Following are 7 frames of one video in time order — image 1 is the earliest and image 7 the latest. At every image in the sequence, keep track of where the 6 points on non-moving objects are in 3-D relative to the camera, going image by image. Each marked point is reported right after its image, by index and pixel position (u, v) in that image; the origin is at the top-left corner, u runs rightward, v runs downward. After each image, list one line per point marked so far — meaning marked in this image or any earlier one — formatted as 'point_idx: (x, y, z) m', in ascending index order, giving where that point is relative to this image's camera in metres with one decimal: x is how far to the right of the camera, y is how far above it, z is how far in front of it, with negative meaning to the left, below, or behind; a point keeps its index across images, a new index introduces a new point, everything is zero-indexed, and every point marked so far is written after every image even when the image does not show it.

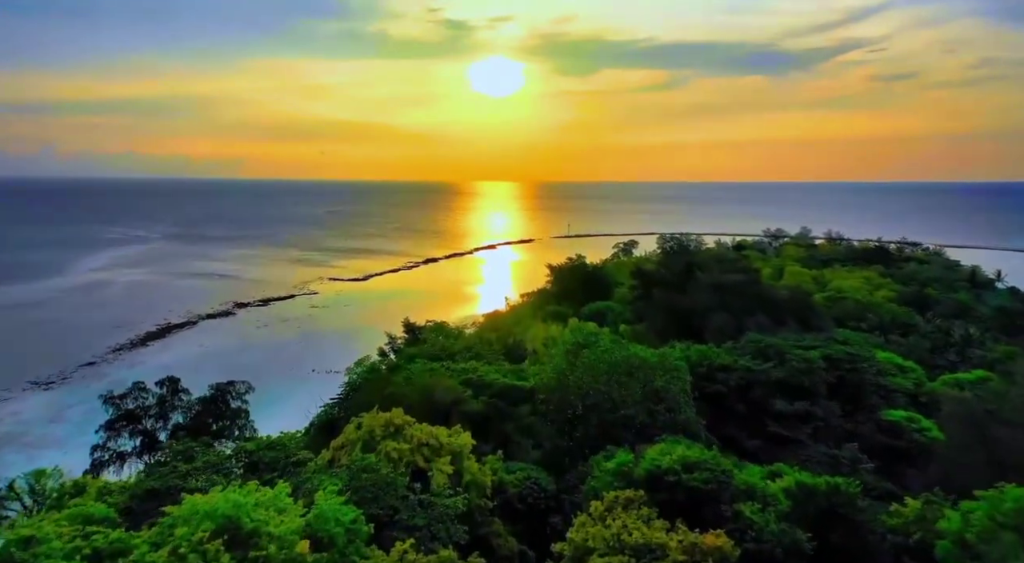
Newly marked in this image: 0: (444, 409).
0: (-1.5, -2.8, +14.1) m
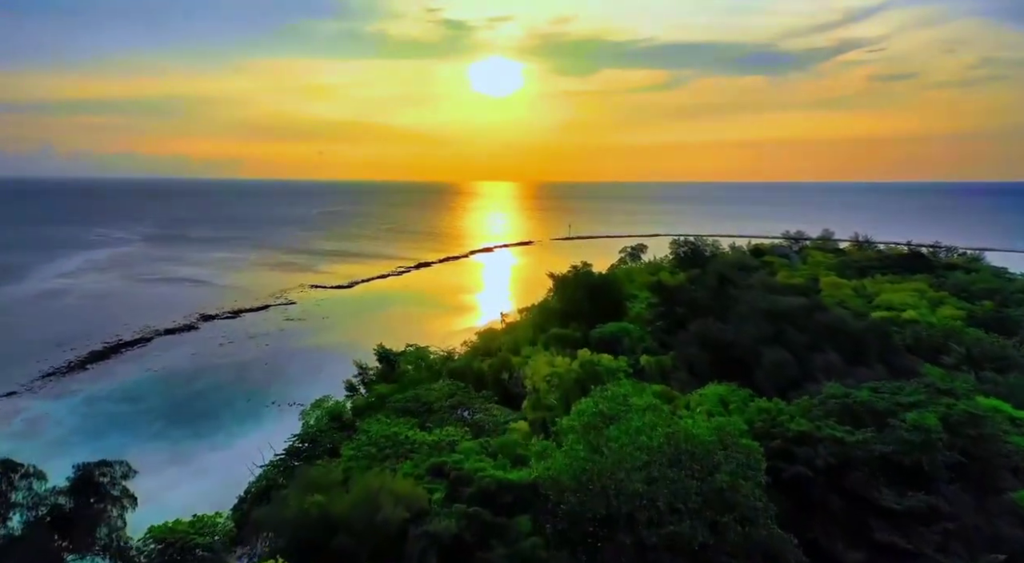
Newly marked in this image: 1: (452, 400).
0: (-1.6, -3.4, +9.4) m
1: (-1.4, -2.7, +15.6) m
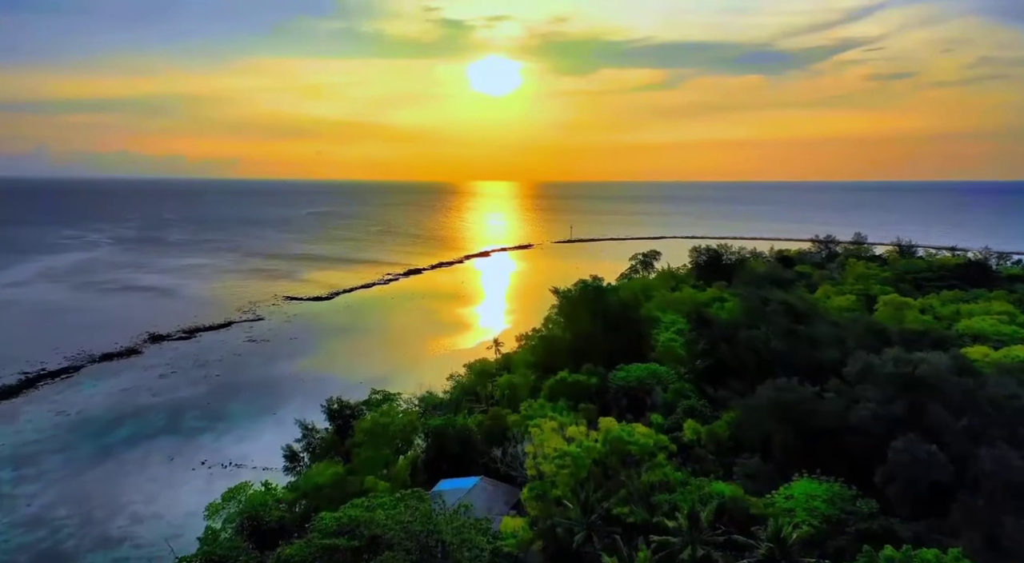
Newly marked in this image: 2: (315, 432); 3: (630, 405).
0: (-1.7, -4.2, +3.8) m
1: (-1.5, -3.5, +10.0) m
2: (-4.9, -3.7, +16.7) m
3: (+3.1, -3.3, +17.7) m
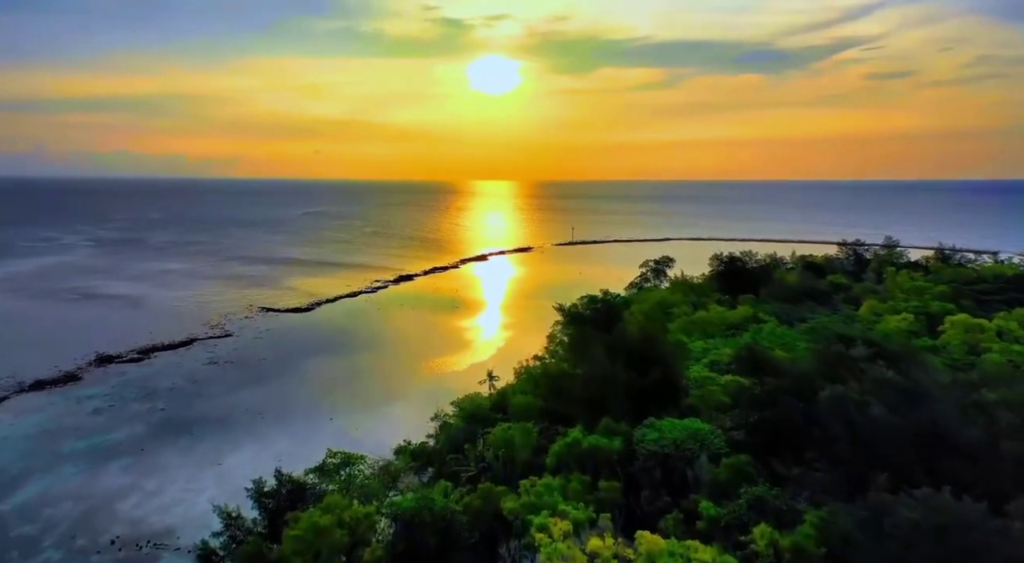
0: (-1.7, -4.8, -0.6) m
1: (-1.6, -4.1, +5.6) m
2: (-4.9, -4.4, +12.2) m
3: (+3.0, -3.9, +13.3) m
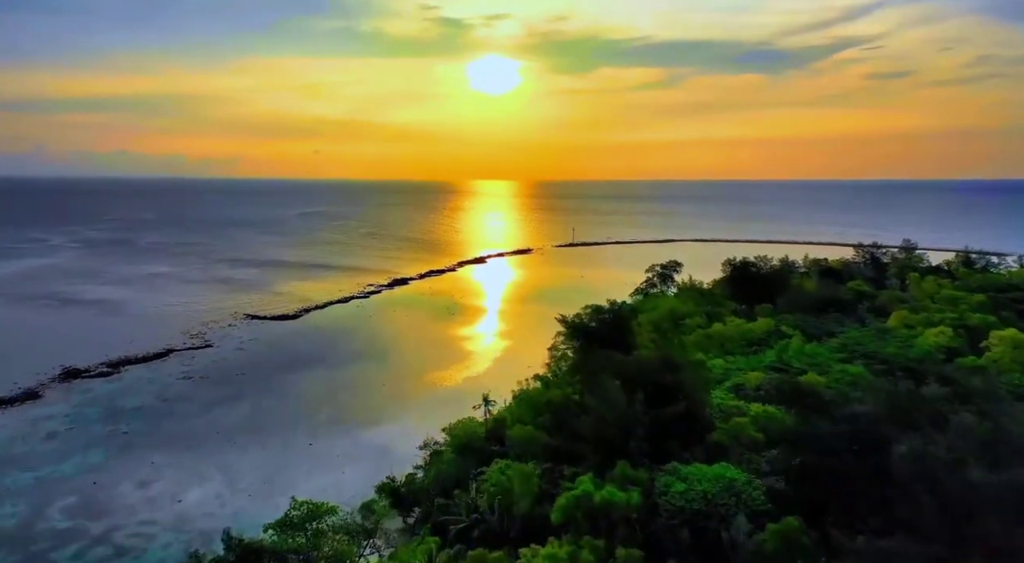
0: (-1.8, -5.2, -2.9) m
1: (-1.6, -4.5, +3.3) m
2: (-5.0, -4.7, +9.9) m
3: (+2.9, -4.3, +11.0) m
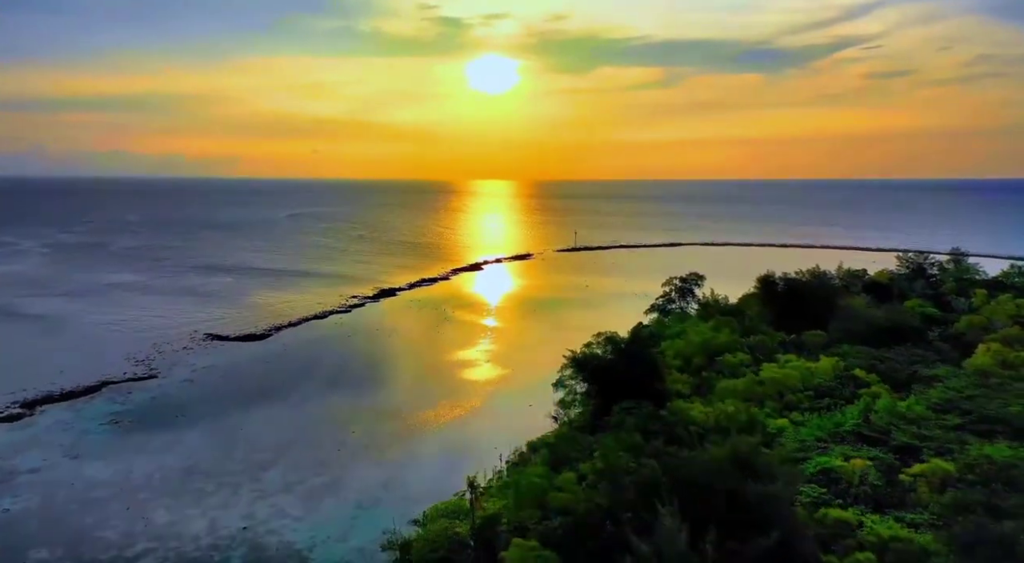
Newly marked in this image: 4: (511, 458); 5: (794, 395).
0: (-1.8, -6.0, -8.0) m
1: (-1.7, -5.3, -1.8) m
2: (-5.0, -5.5, +4.8) m
3: (+2.9, -5.1, +5.8) m
4: (0.0, -5.3, +20.0) m
5: (+7.2, -2.9, +17.2) m
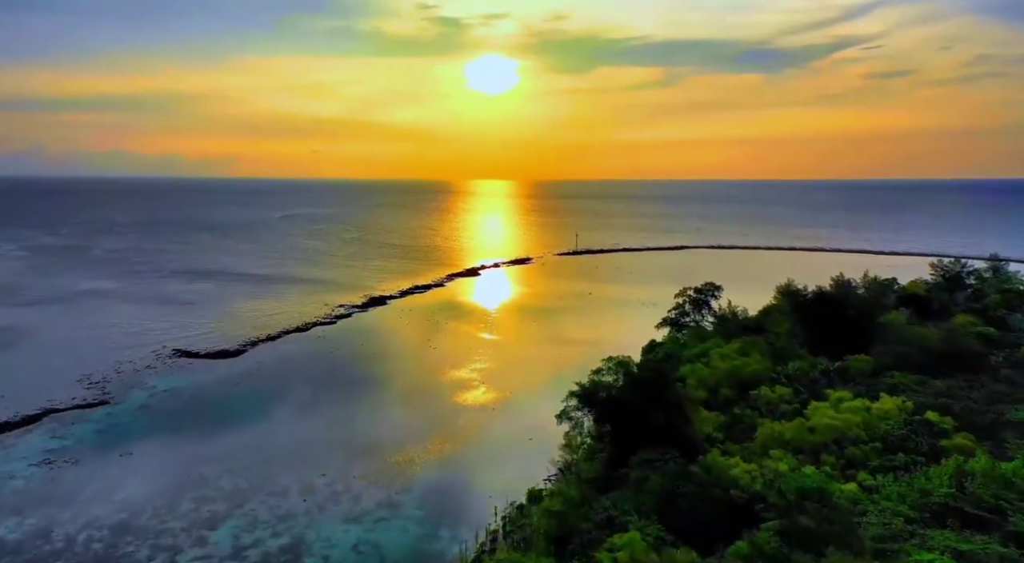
0: (-1.9, -6.6, -11.3) m
1: (-1.7, -5.9, -5.1) m
2: (-5.1, -6.1, +1.5) m
3: (+2.8, -5.6, +2.5) m
4: (-0.1, -5.8, +16.7) m
5: (+7.1, -3.4, +13.9) m
